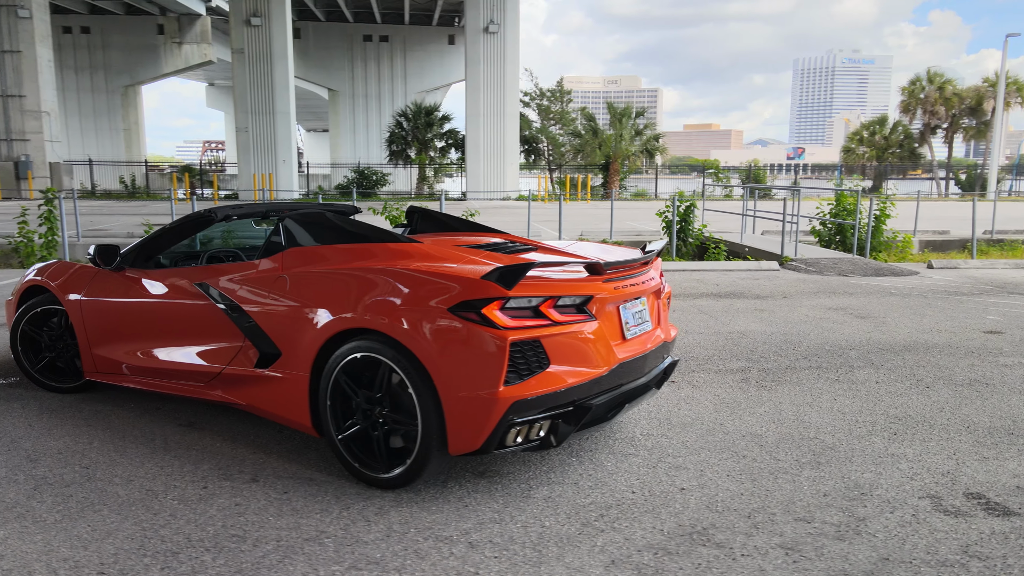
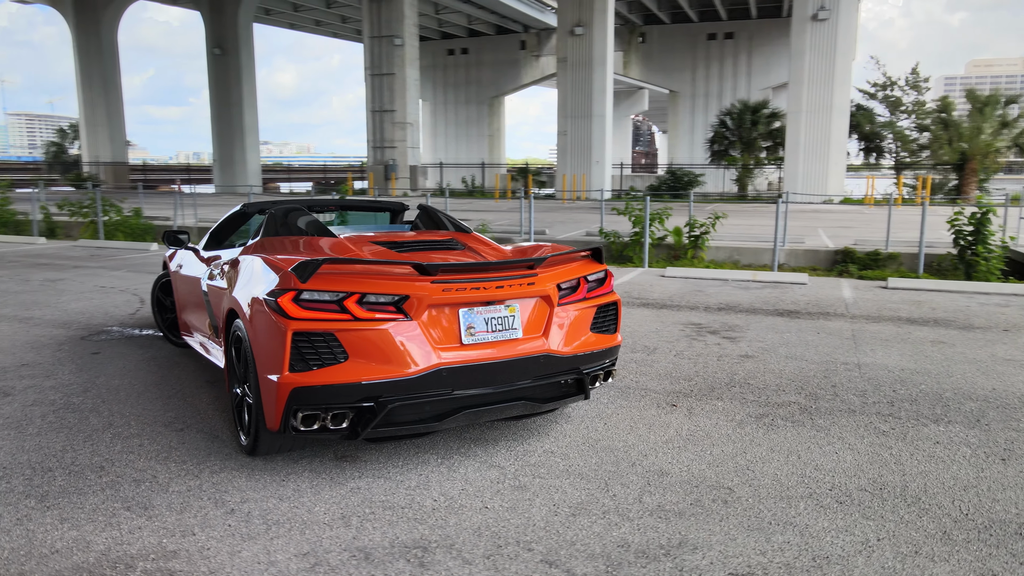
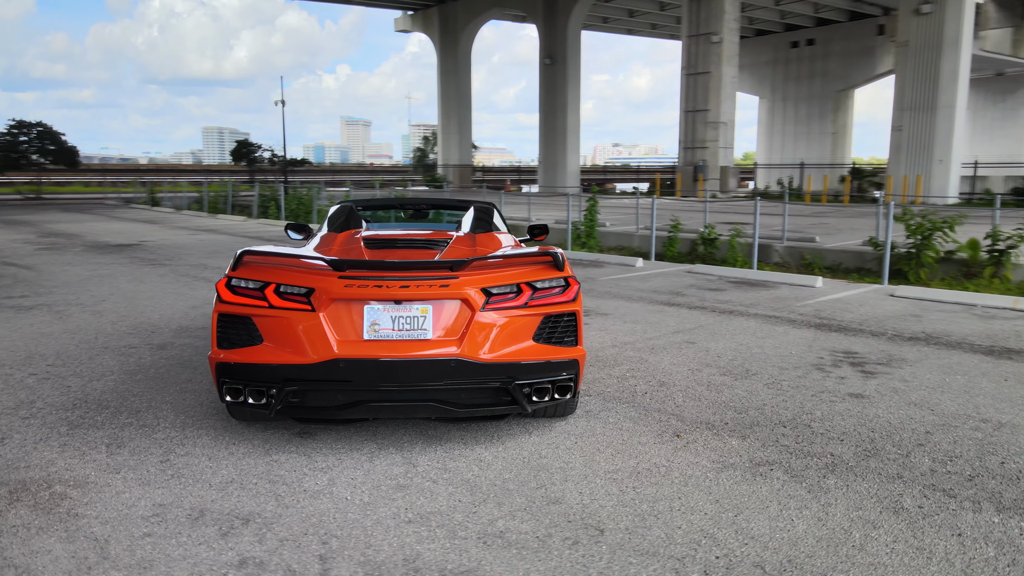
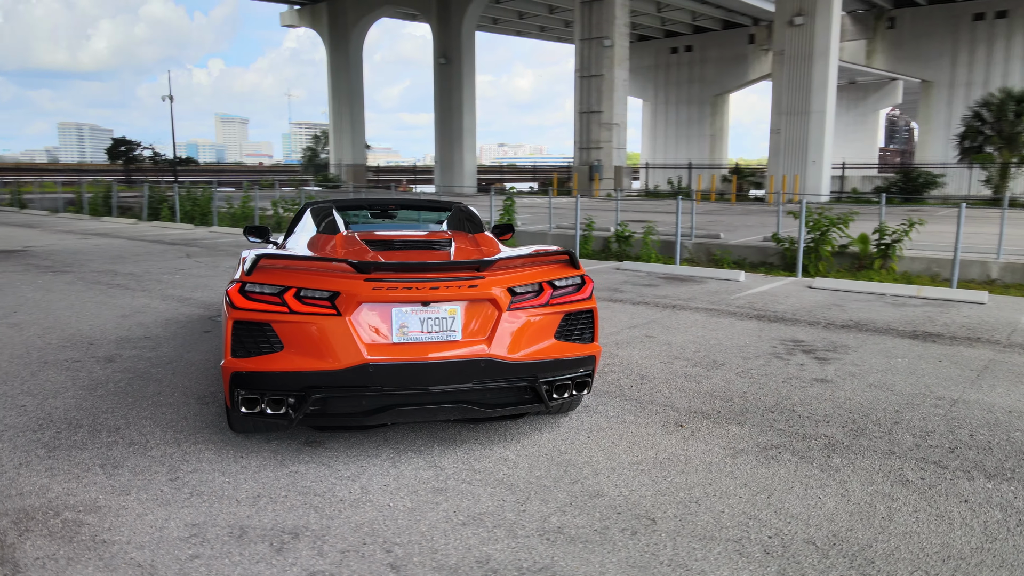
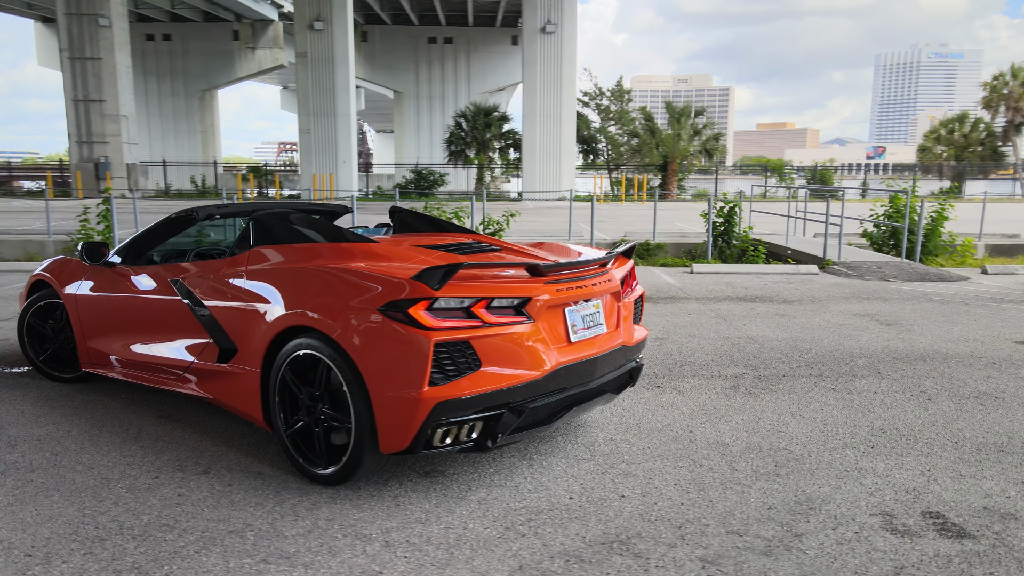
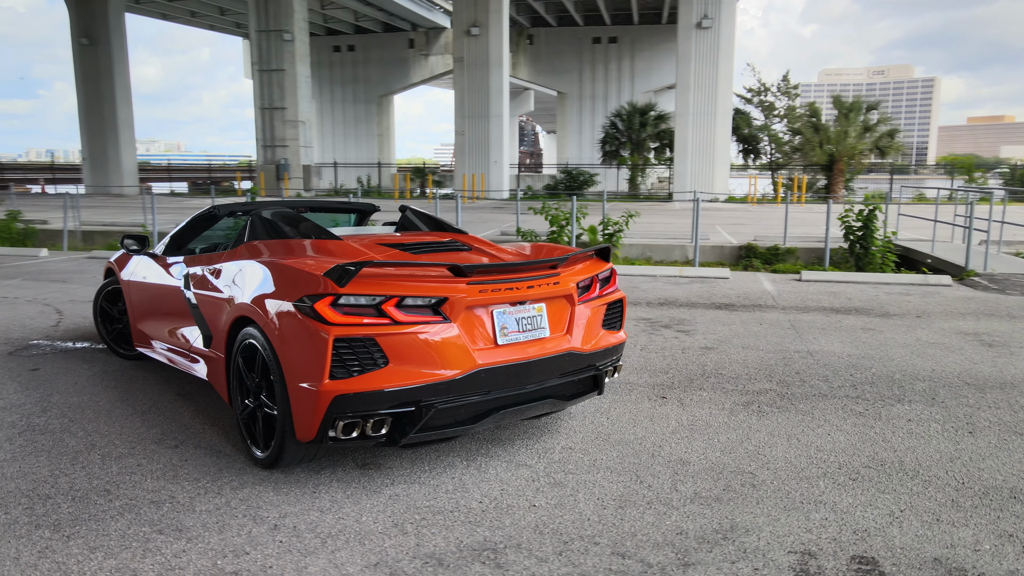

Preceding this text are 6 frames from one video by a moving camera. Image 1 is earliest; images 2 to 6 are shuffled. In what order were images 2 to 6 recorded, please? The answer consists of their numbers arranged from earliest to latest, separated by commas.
5, 6, 2, 4, 3
